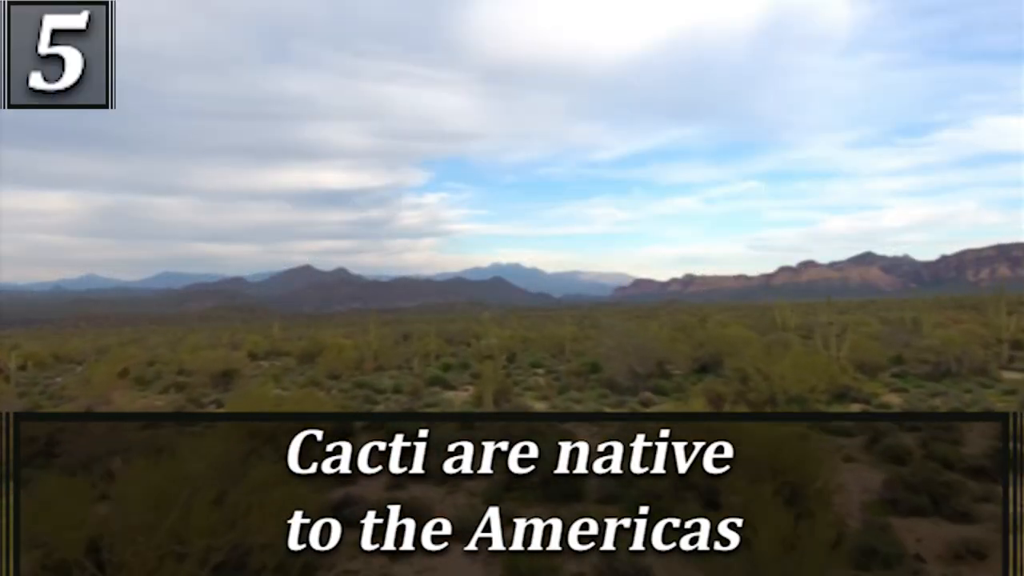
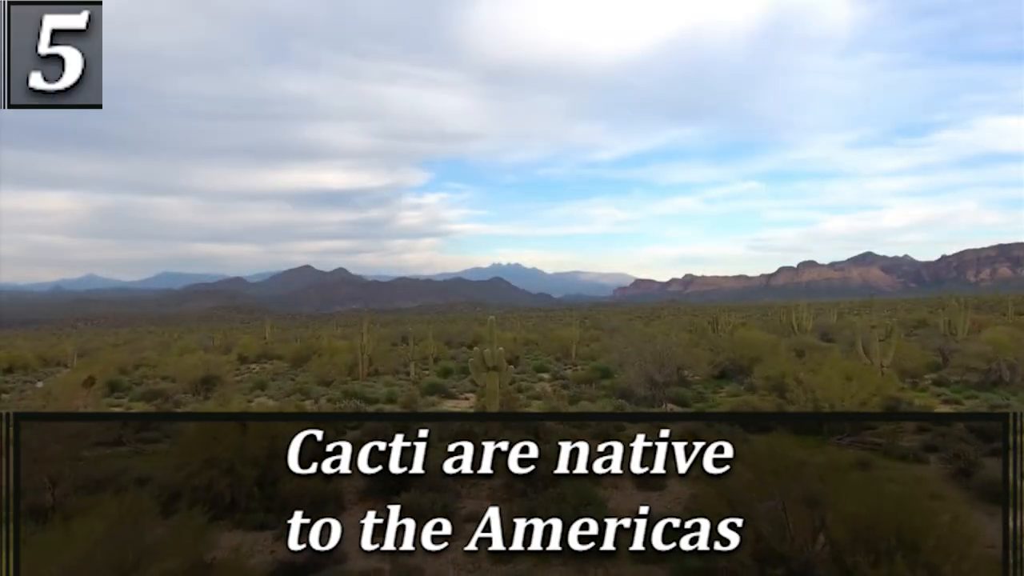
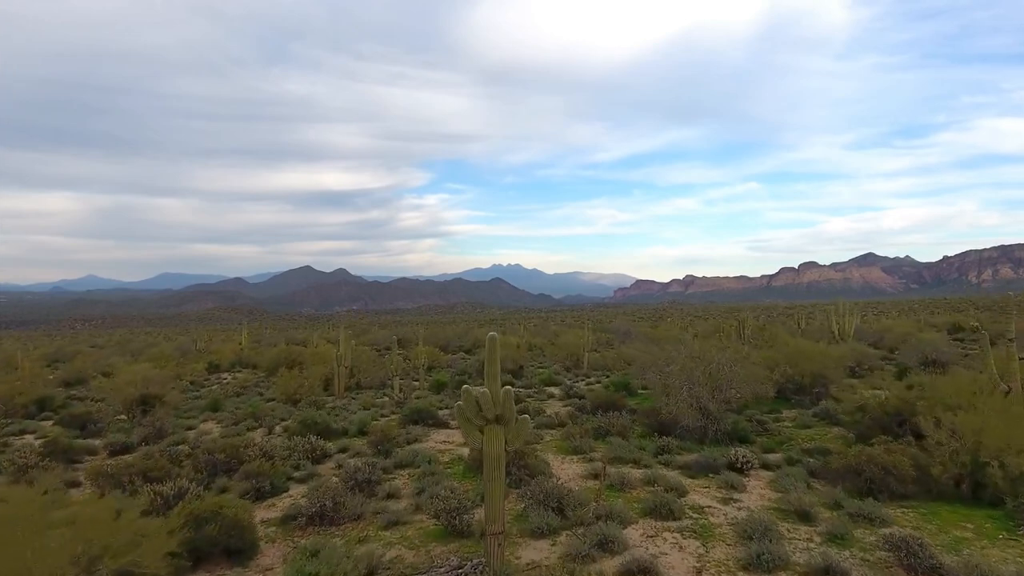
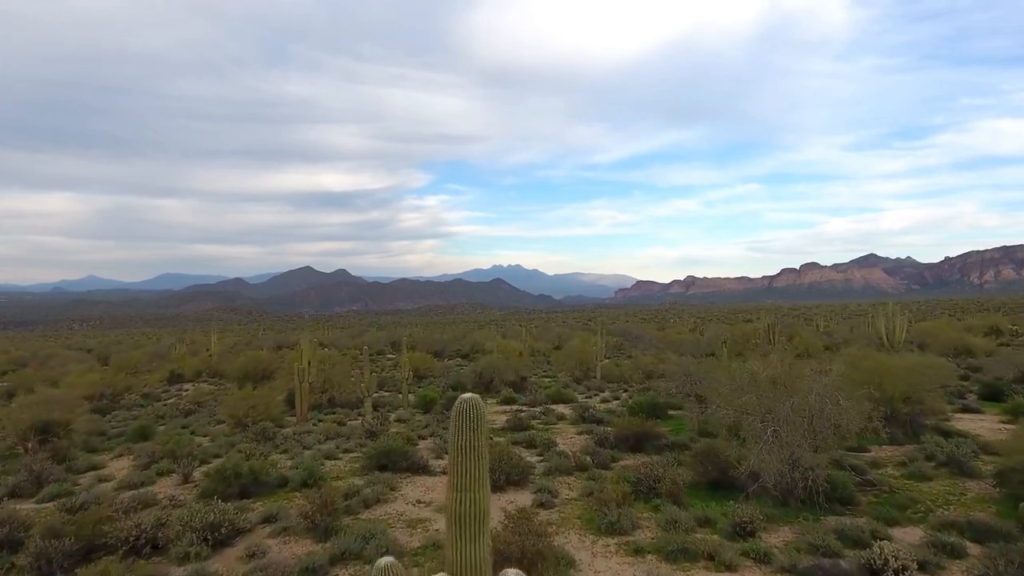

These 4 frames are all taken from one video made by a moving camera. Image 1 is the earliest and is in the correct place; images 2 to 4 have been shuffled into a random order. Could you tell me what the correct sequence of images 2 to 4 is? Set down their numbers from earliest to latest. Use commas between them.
2, 3, 4
